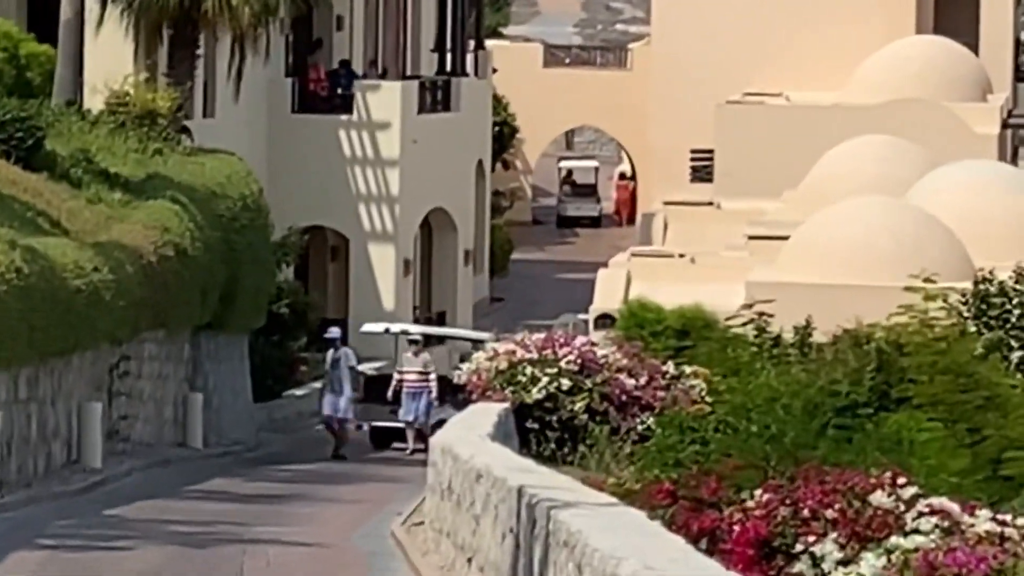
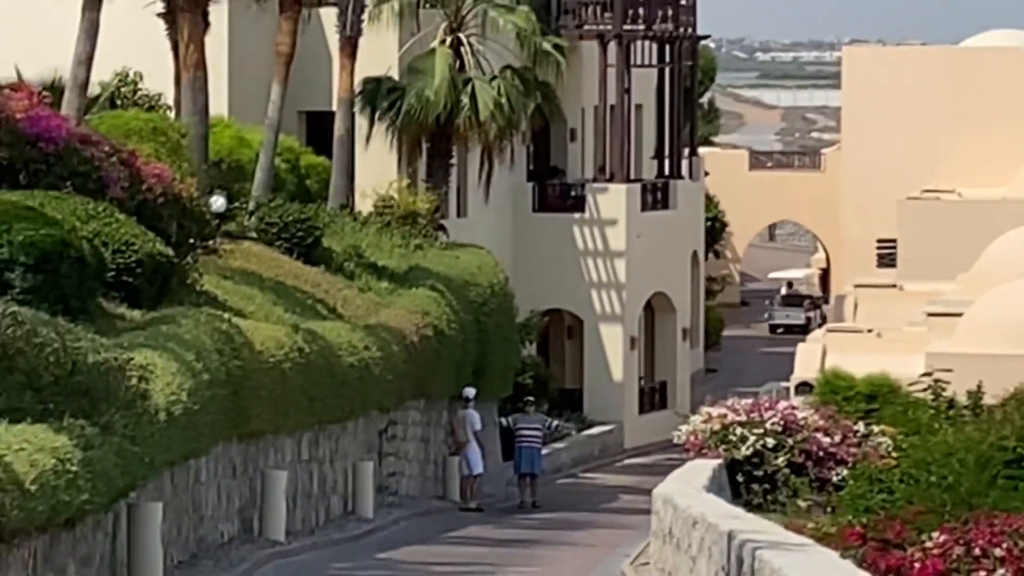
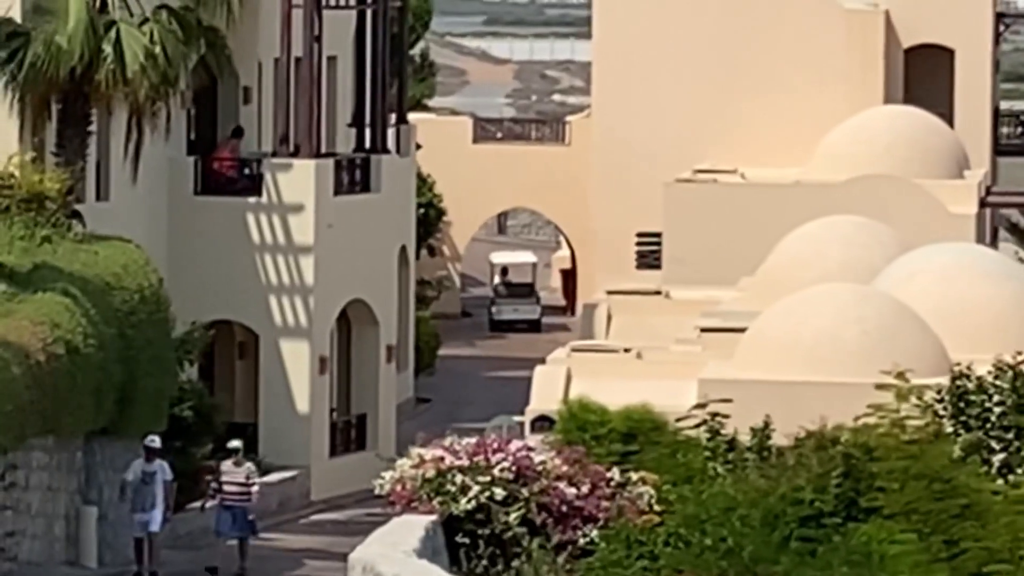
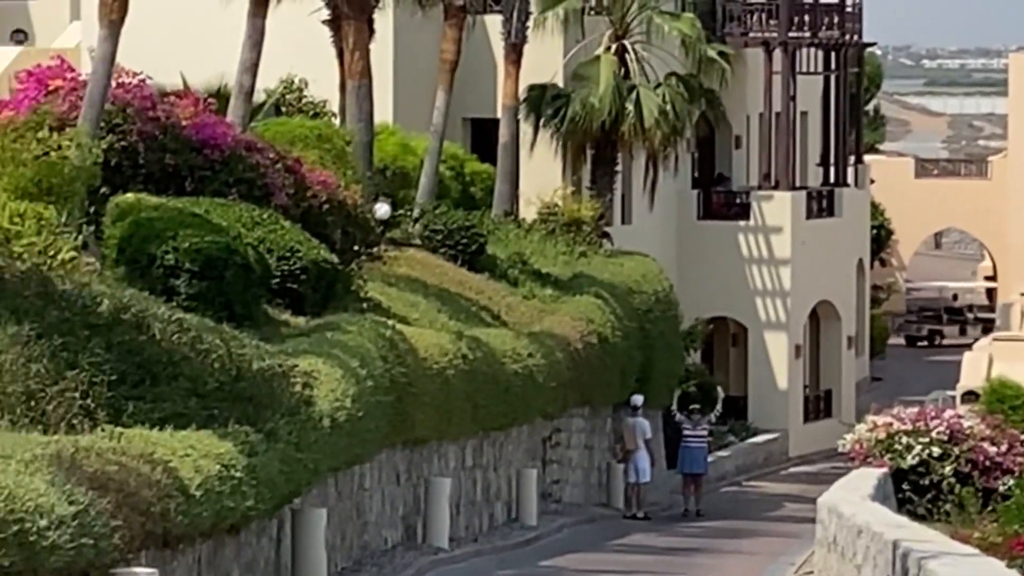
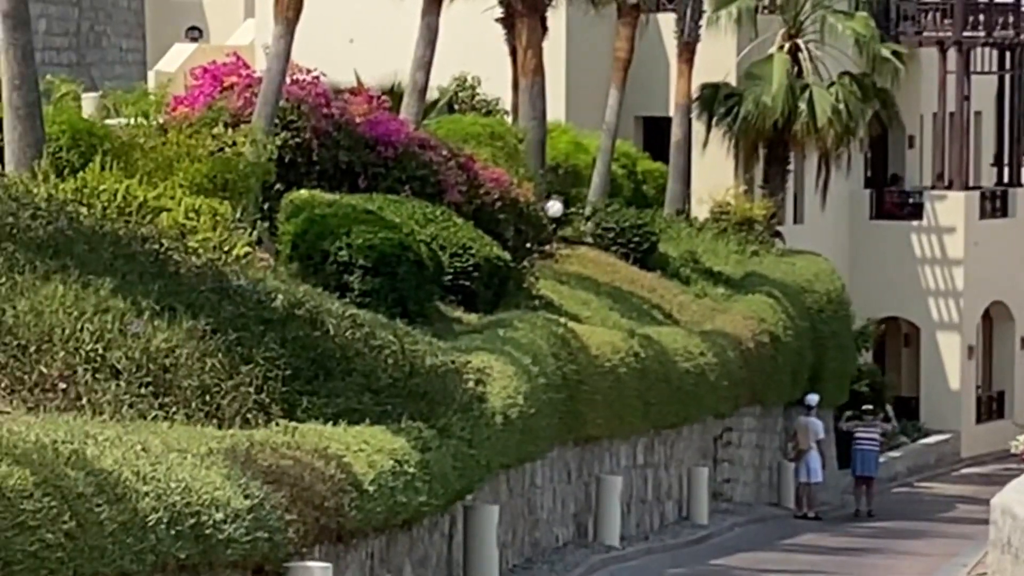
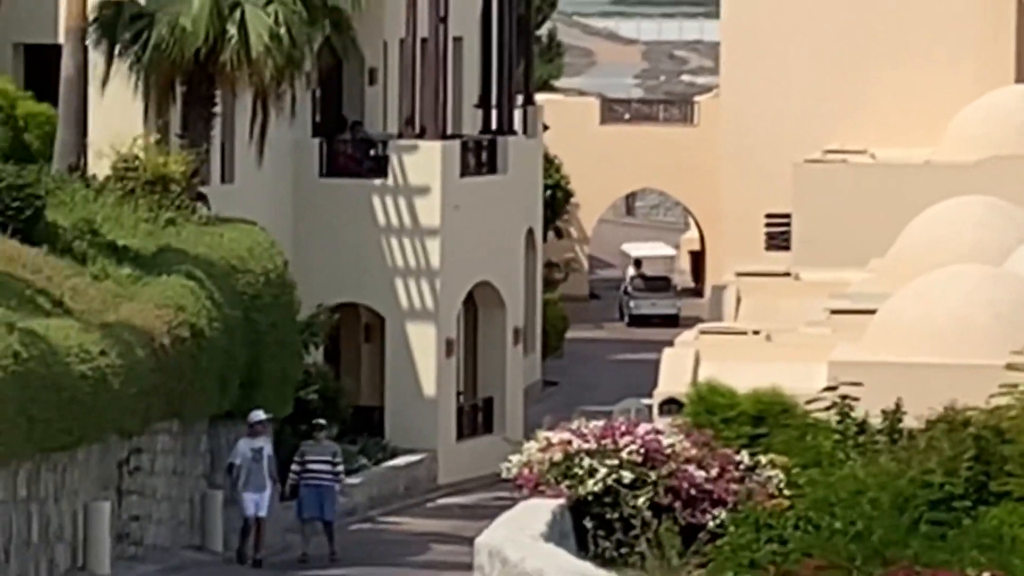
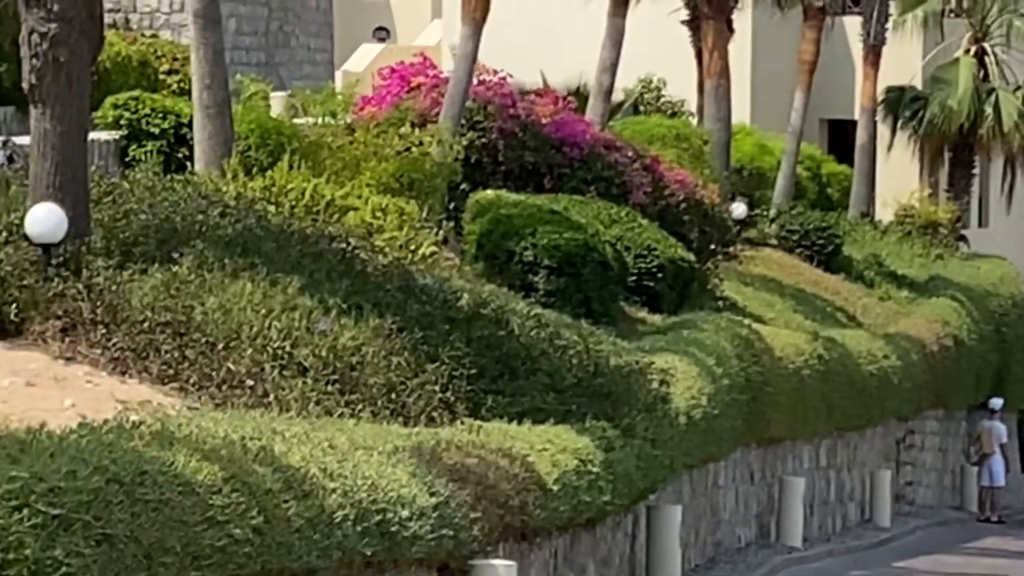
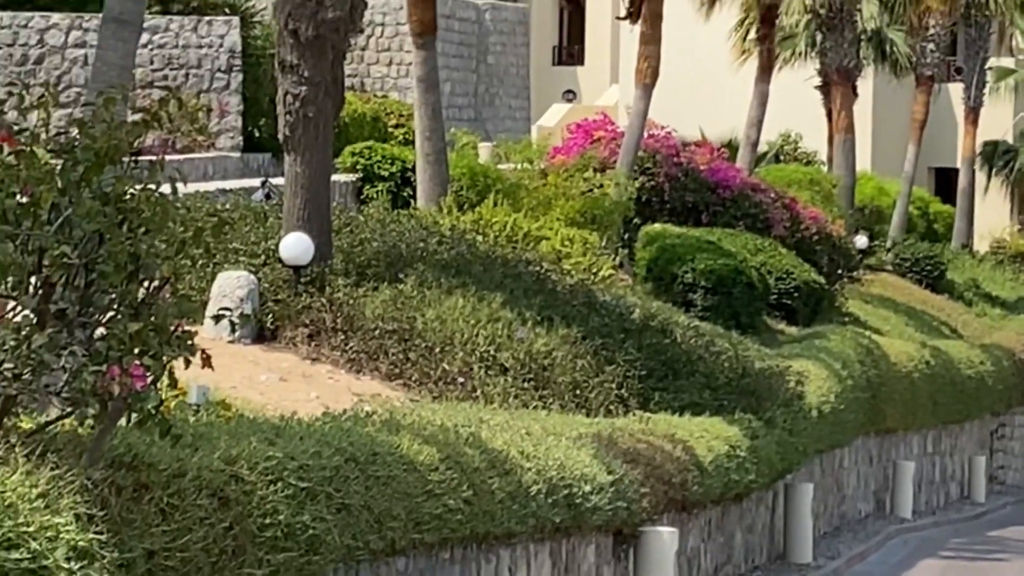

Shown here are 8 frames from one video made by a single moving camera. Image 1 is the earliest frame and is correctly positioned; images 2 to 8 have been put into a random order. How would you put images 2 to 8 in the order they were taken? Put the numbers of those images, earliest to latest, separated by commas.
3, 6, 2, 4, 5, 7, 8
